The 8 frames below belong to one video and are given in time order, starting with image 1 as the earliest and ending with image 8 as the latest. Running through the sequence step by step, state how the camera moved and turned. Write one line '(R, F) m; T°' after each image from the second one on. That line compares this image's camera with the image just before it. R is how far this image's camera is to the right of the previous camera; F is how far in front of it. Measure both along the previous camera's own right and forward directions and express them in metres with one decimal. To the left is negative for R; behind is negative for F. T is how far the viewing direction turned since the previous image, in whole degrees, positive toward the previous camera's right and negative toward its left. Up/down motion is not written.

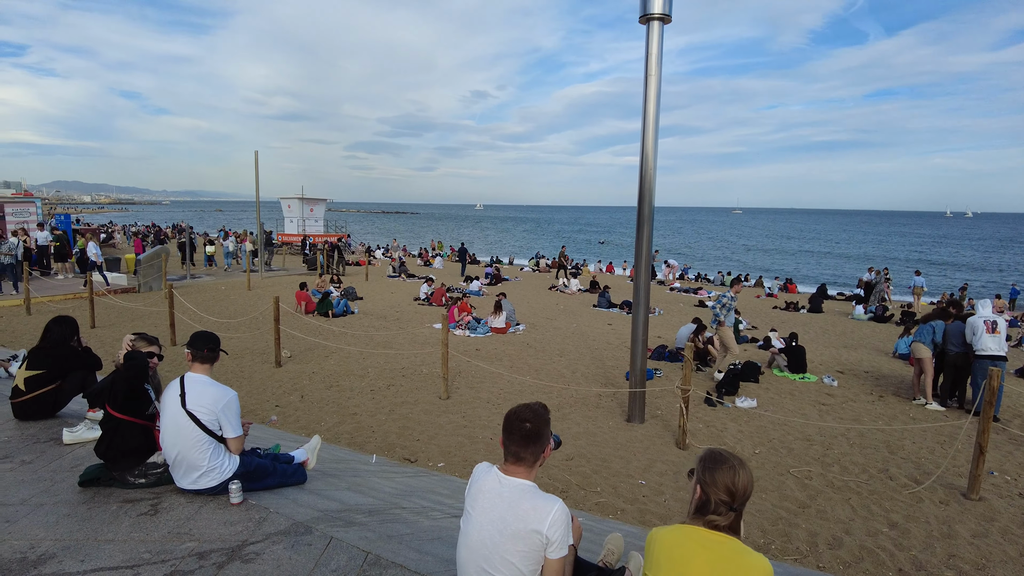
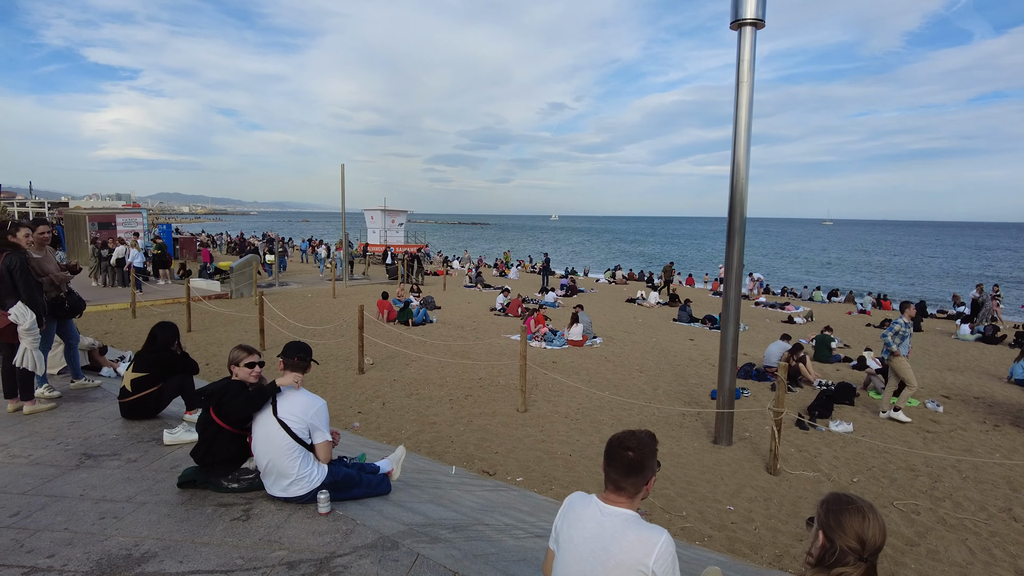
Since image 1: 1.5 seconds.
(-0.1, +0.1) m; -7°
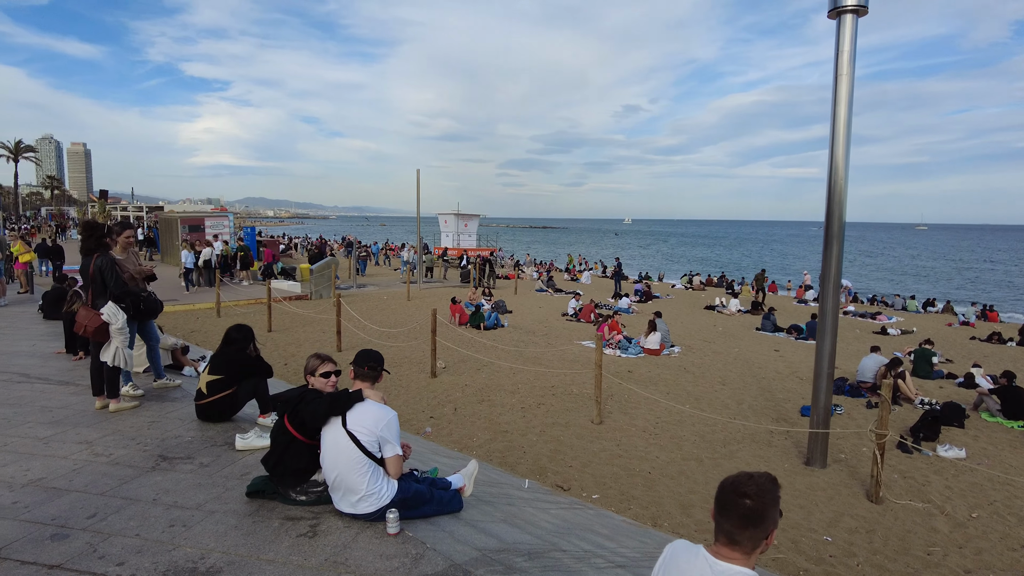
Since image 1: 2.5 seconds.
(-0.1, +0.3) m; -6°
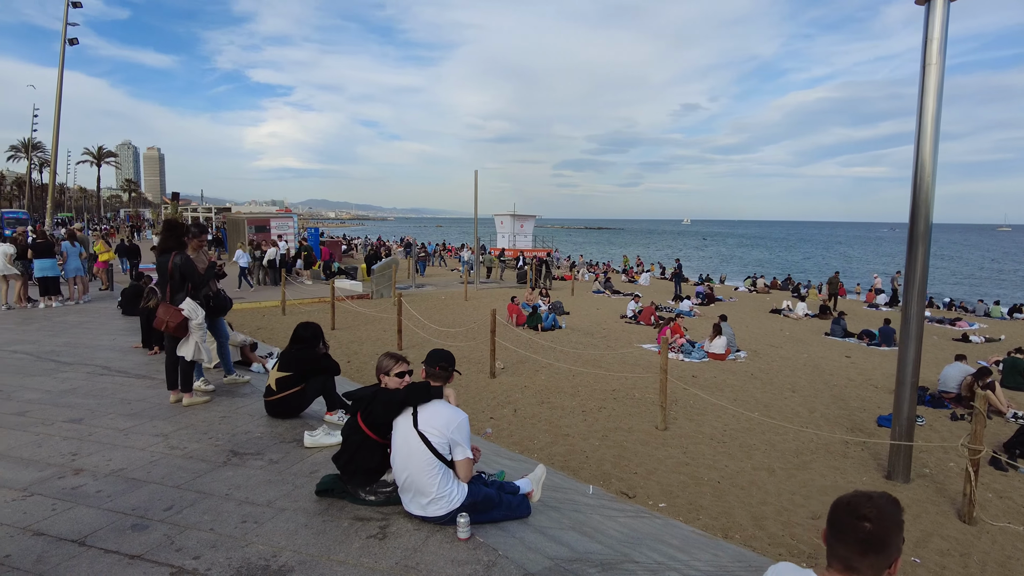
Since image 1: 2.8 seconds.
(-0.1, +0.1) m; -5°
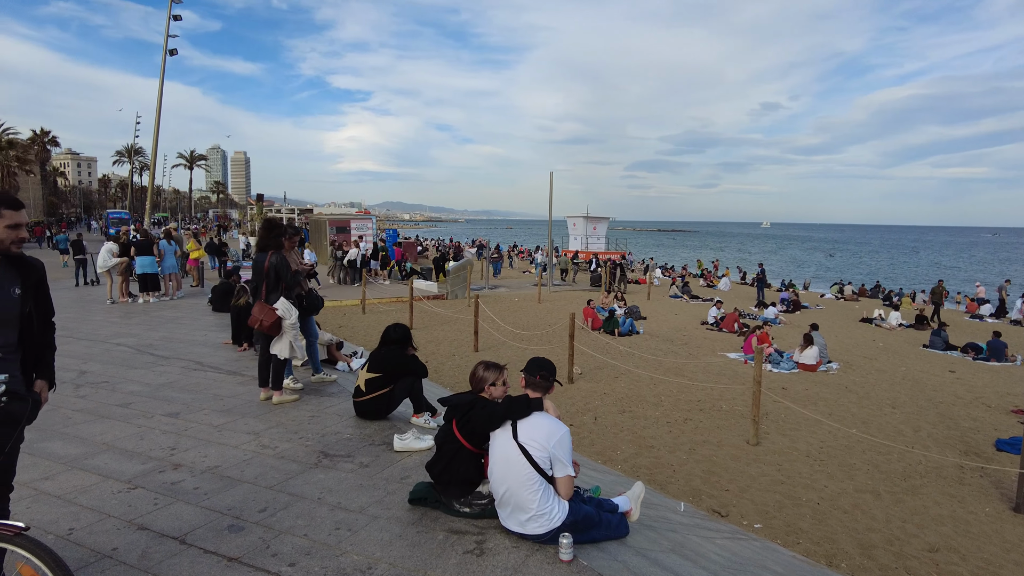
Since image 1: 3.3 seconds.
(-0.2, +0.2) m; -6°
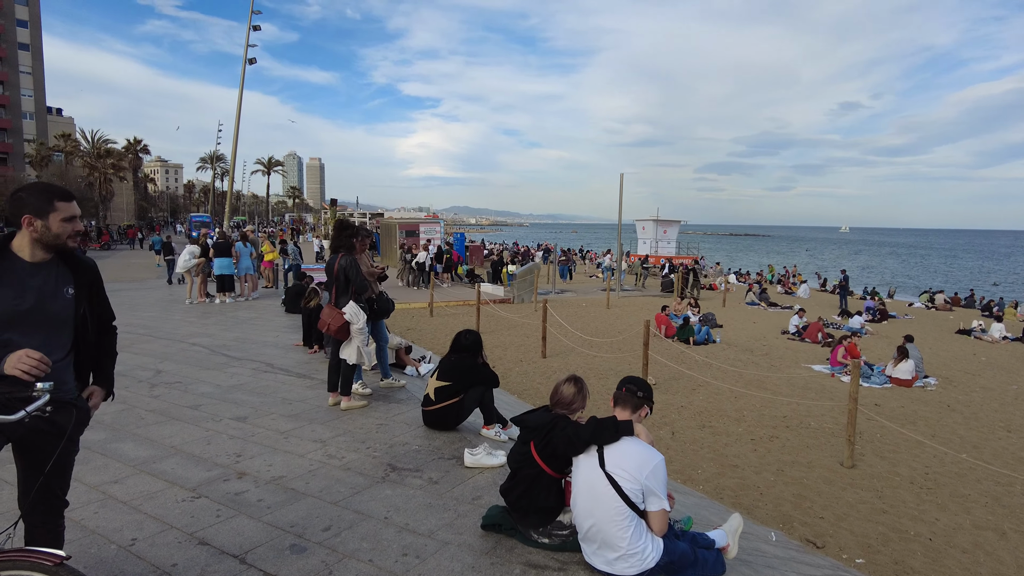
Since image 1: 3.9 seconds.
(-0.1, +0.3) m; -6°
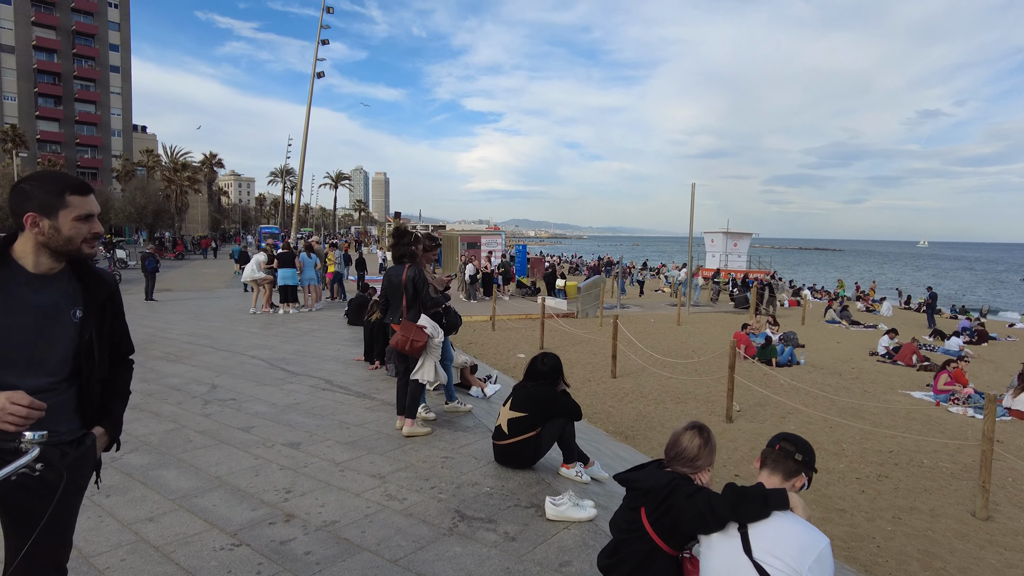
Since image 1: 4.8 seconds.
(-0.2, +0.6) m; -5°
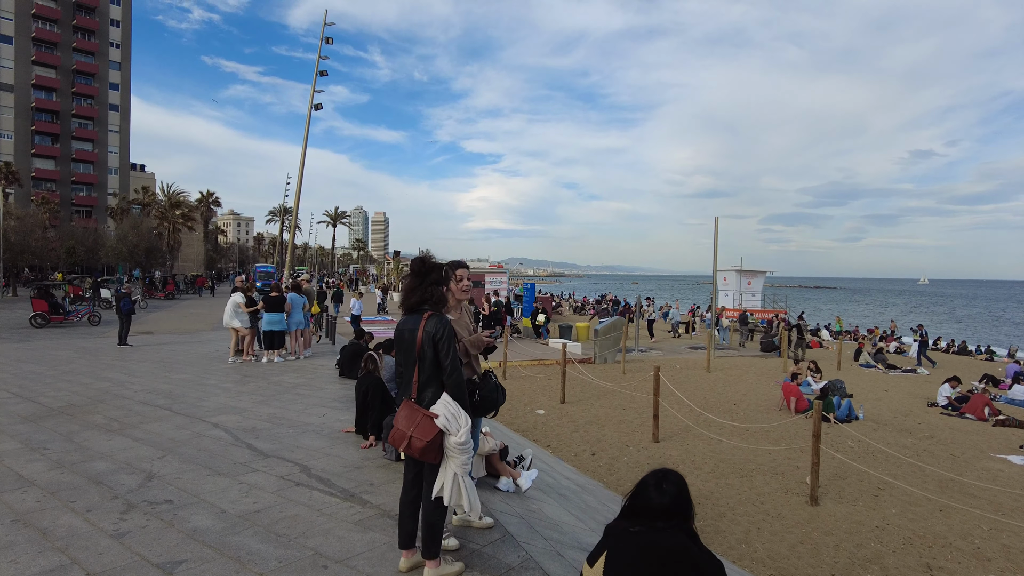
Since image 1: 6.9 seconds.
(-0.3, +1.8) m; 0°
